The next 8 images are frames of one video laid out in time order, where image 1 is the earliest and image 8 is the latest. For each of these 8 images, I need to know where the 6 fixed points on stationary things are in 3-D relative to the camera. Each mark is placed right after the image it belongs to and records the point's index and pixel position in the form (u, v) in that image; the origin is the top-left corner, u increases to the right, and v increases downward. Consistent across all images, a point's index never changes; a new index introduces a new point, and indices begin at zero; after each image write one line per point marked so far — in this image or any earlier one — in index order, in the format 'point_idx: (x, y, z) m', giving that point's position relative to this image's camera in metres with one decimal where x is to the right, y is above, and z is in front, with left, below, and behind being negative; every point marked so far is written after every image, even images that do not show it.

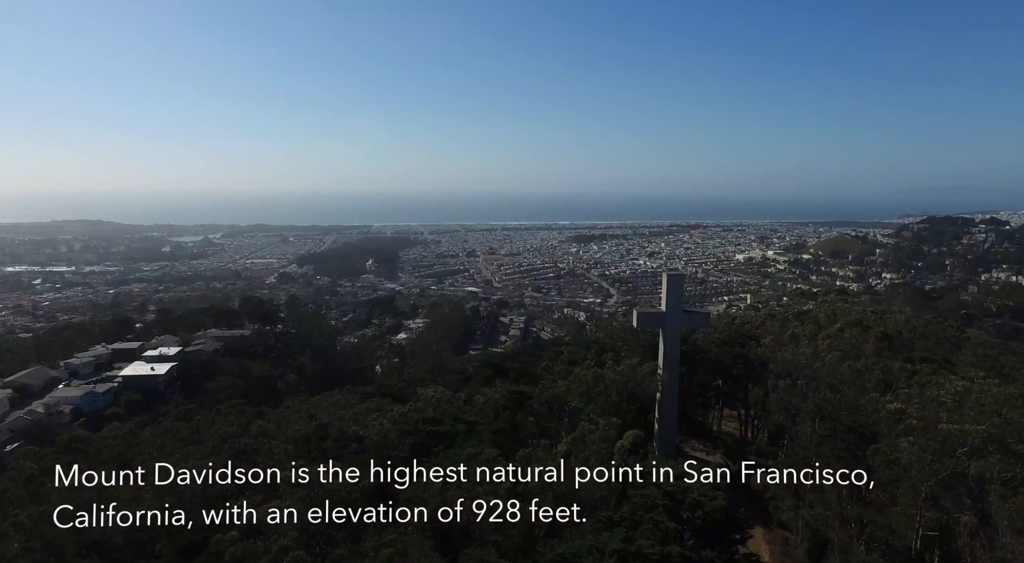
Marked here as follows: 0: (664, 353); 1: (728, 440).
0: (+2.9, -1.5, +13.6) m
1: (+4.6, -3.4, +15.1) m
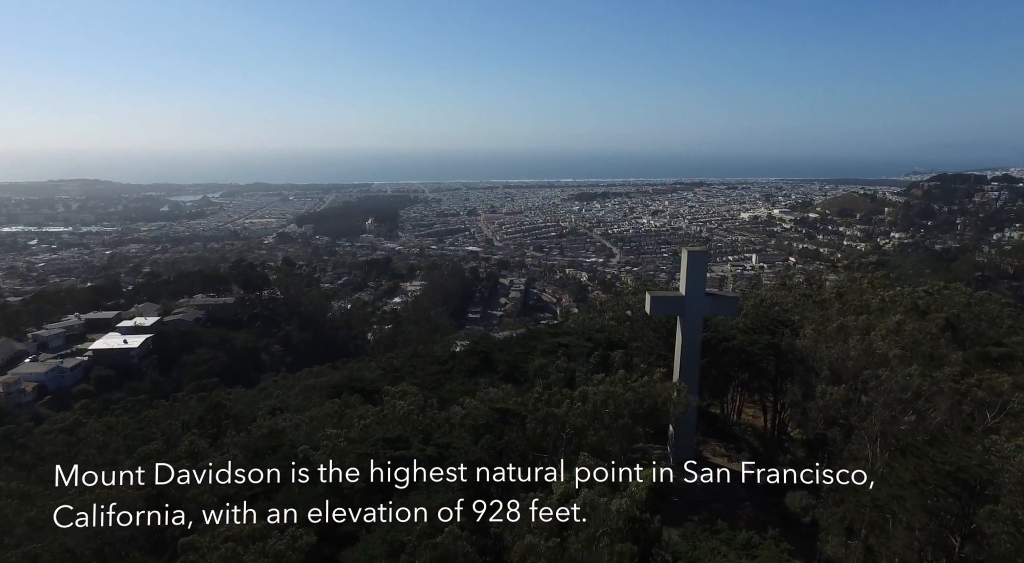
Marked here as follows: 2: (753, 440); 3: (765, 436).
0: (+2.7, -1.1, +11.5) m
1: (+4.4, -3.0, +13.1) m
2: (+4.4, -3.0, +12.9) m
3: (+4.6, -2.8, +13.0) m
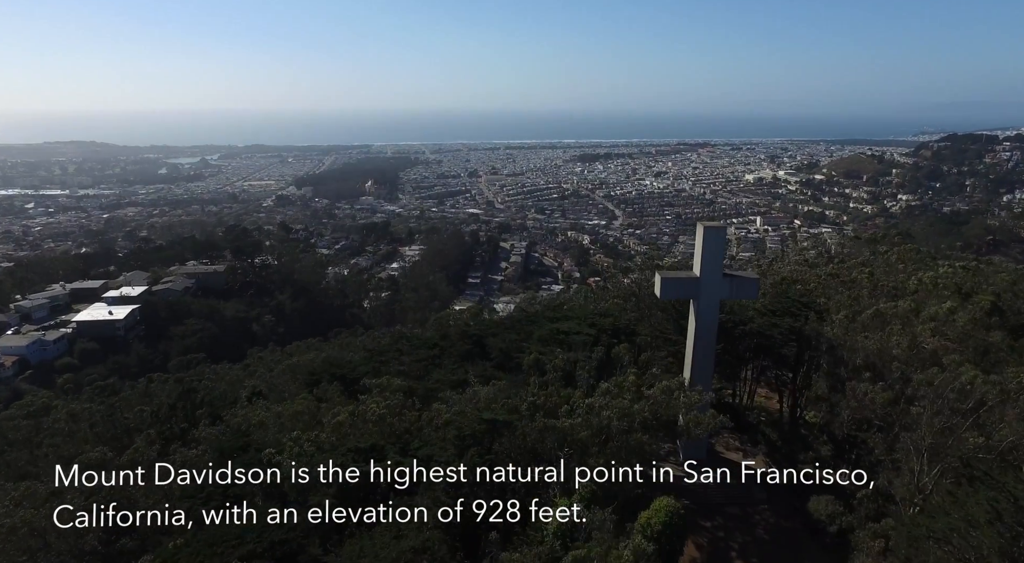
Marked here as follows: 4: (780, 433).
0: (+2.6, -0.8, +10.4) m
1: (+4.4, -2.6, +12.1) m
2: (+4.4, -2.6, +11.9) m
3: (+4.5, -2.4, +12.0) m
4: (+4.4, -2.6, +11.8) m
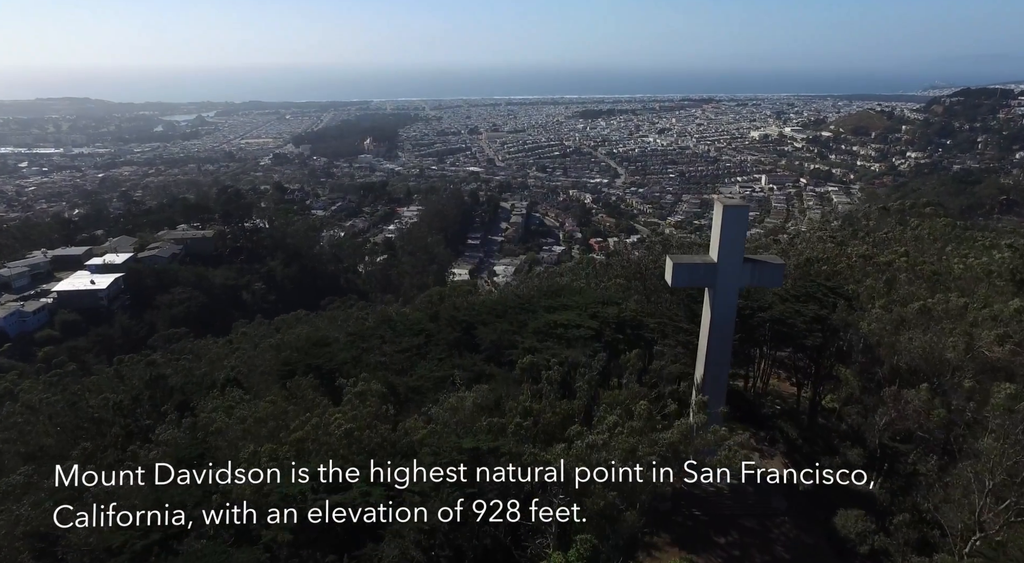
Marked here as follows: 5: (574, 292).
0: (+2.5, -0.6, +9.3) m
1: (+4.3, -2.3, +11.1) m
2: (+4.3, -2.3, +10.9) m
3: (+4.4, -2.1, +10.9) m
4: (+4.3, -2.3, +10.8) m
5: (+1.2, -0.2, +14.1) m
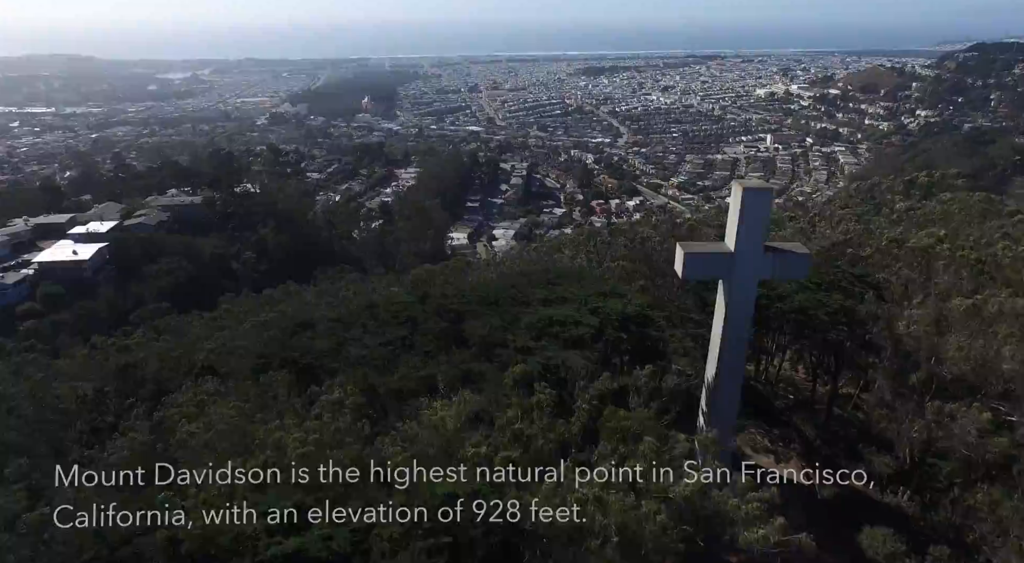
0: (+2.4, -0.5, +8.4) m
1: (+4.2, -2.0, +10.2) m
2: (+4.2, -2.1, +10.0) m
3: (+4.3, -1.9, +10.1) m
4: (+4.3, -2.1, +10.0) m
5: (+1.1, +0.2, +13.2) m
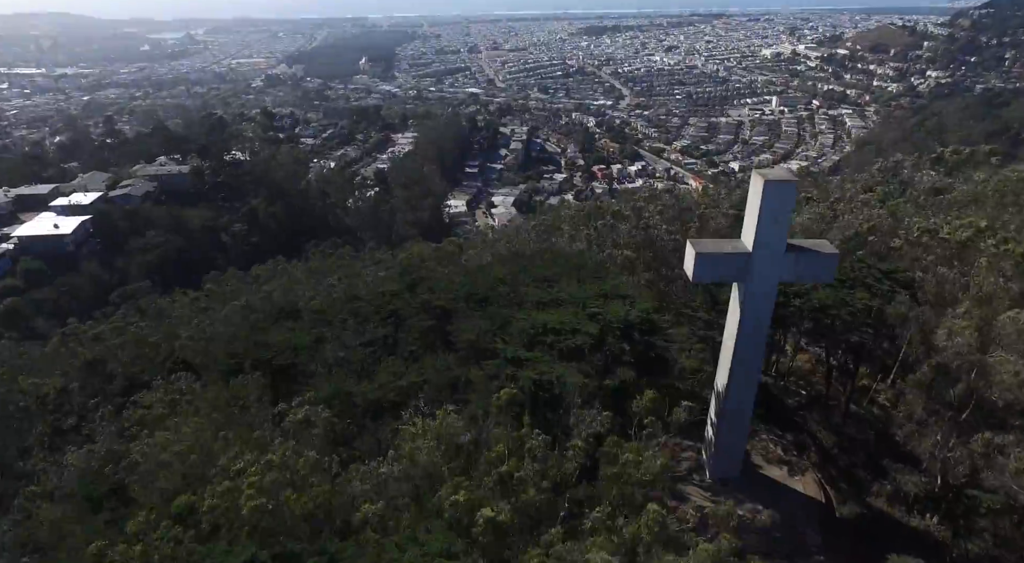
0: (+2.3, -0.5, +7.5) m
1: (+4.1, -1.9, +9.5) m
2: (+4.1, -2.0, +9.3) m
3: (+4.2, -1.8, +9.3) m
4: (+4.2, -2.0, +9.2) m
5: (+1.0, +0.4, +12.3) m
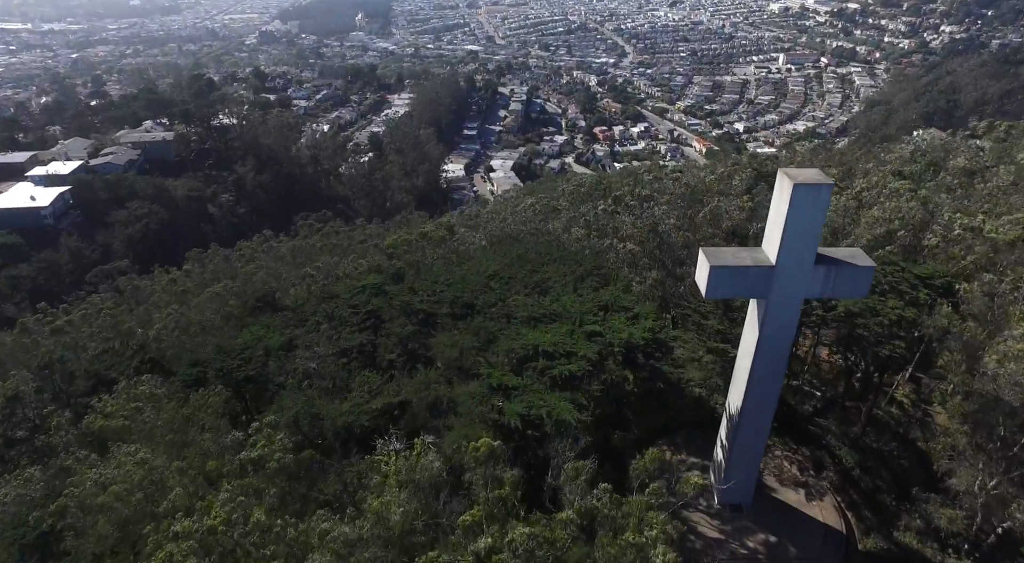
0: (+2.2, -0.6, +6.6) m
1: (+4.0, -1.9, +8.6) m
2: (+4.0, -2.0, +8.5) m
3: (+4.1, -1.8, +8.4) m
4: (+4.0, -2.1, +8.4) m
5: (+0.9, +0.5, +11.3) m
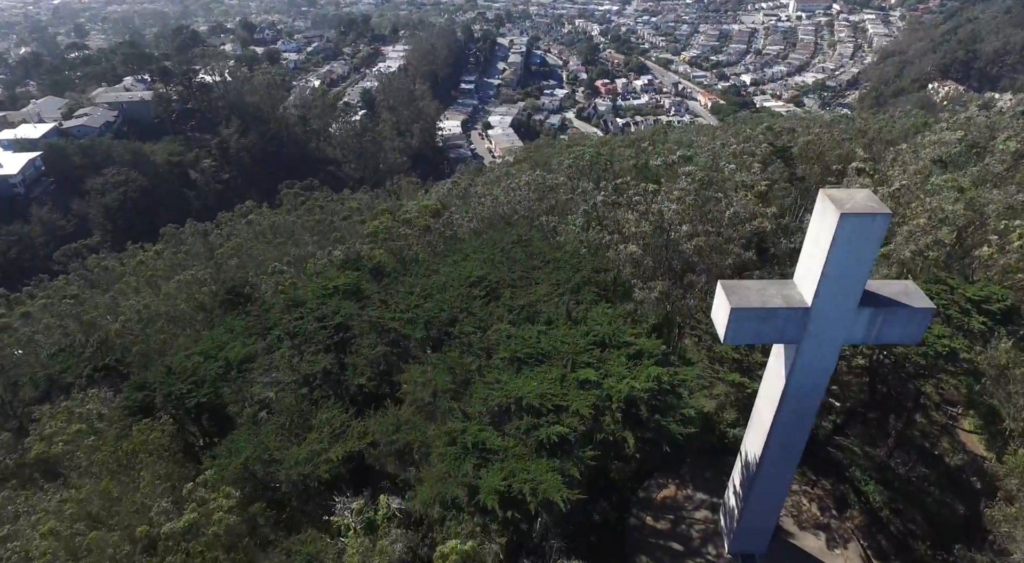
0: (+2.1, -0.9, +5.6) m
1: (+3.8, -2.1, +7.7) m
2: (+3.8, -2.2, +7.5) m
3: (+4.0, -1.9, +7.5) m
4: (+3.9, -2.2, +7.4) m
5: (+0.8, +0.6, +10.2) m
